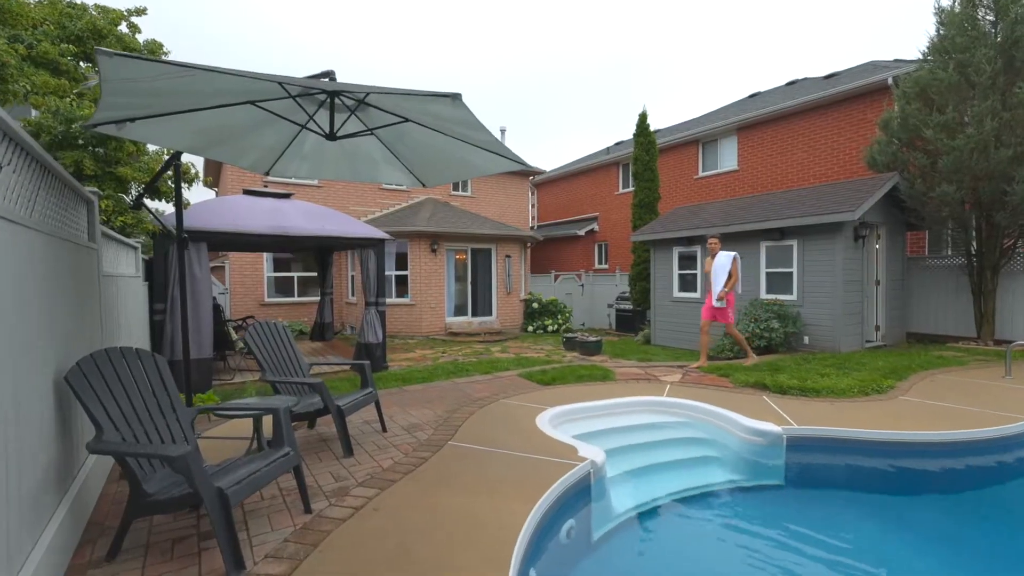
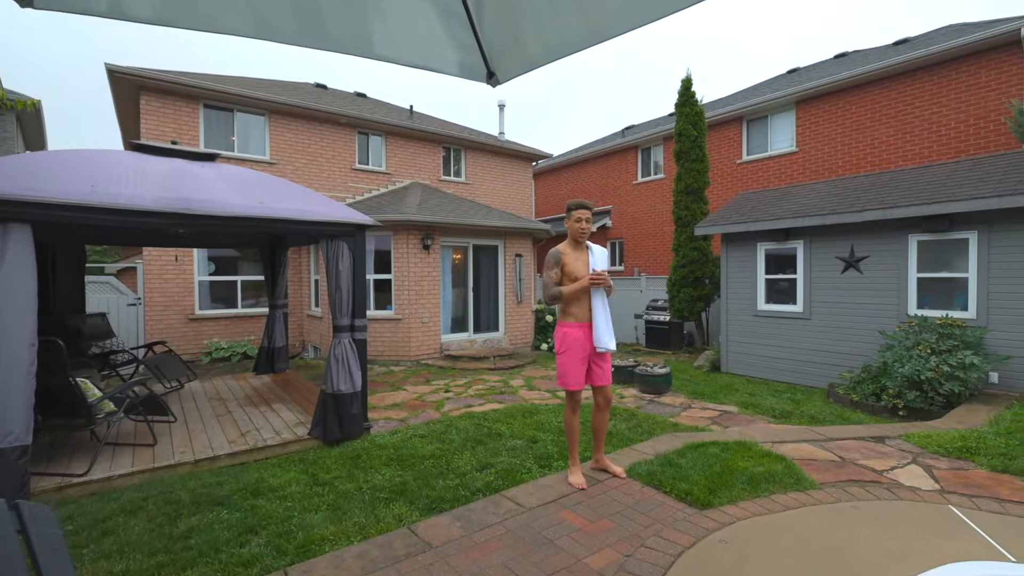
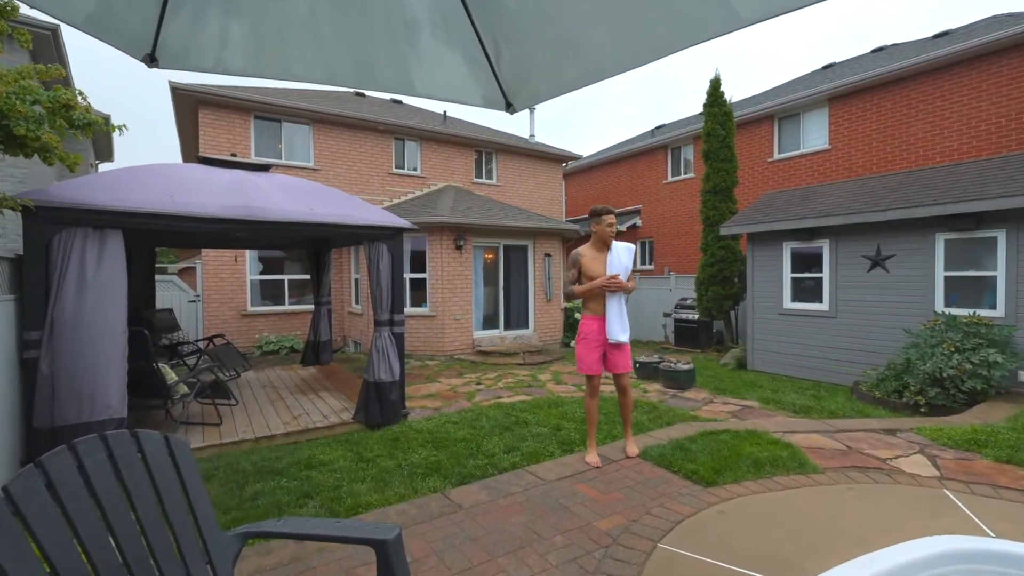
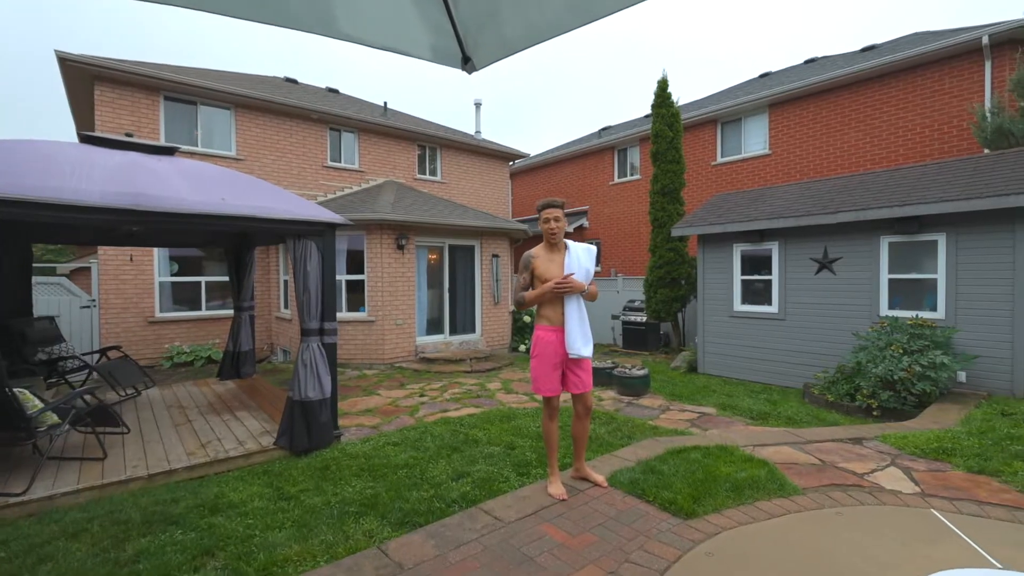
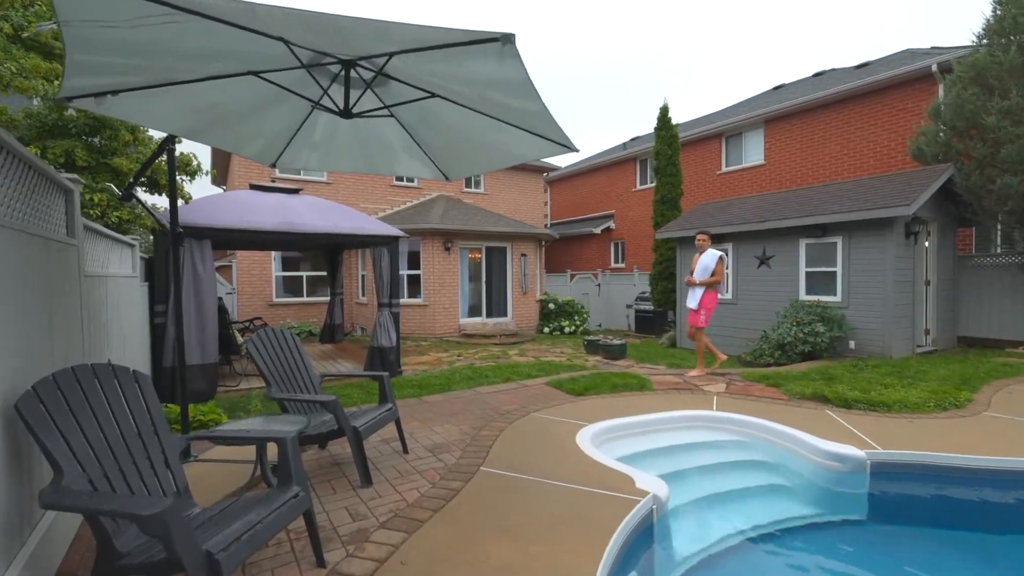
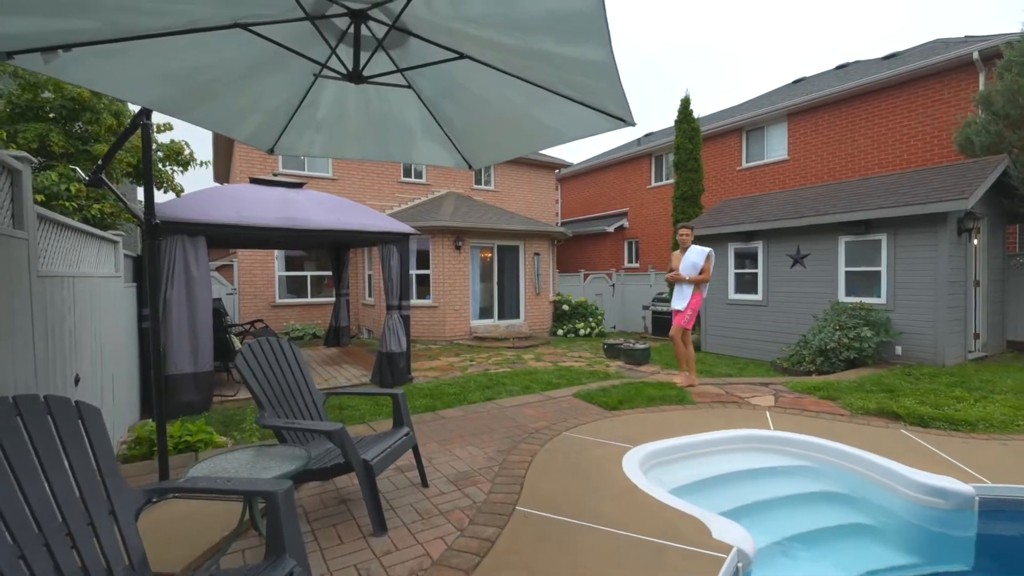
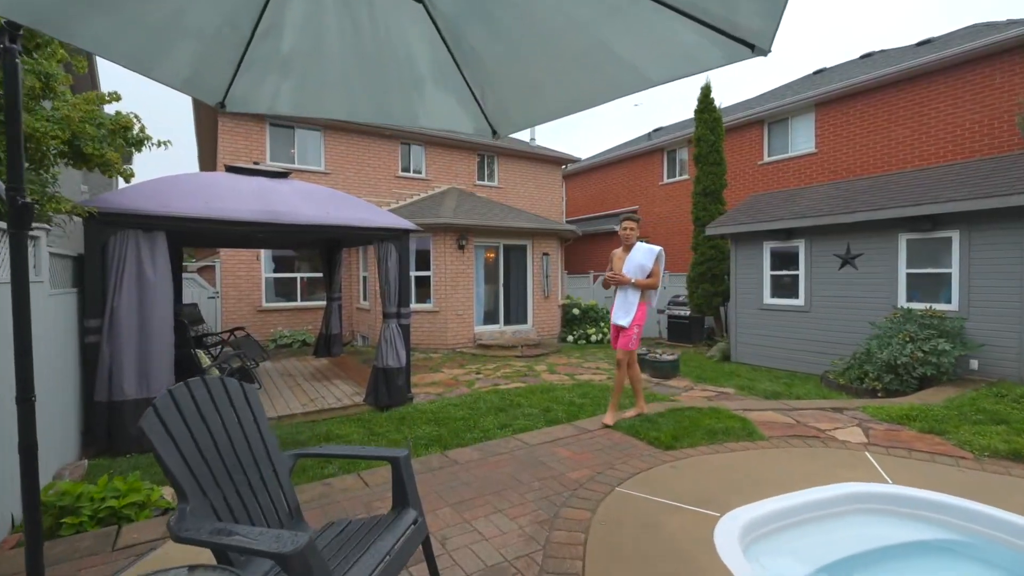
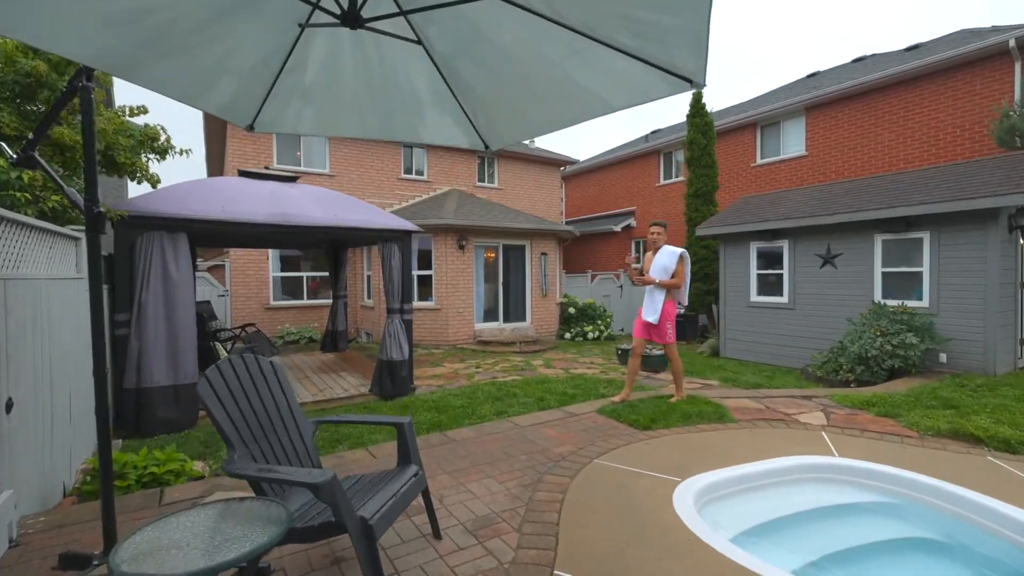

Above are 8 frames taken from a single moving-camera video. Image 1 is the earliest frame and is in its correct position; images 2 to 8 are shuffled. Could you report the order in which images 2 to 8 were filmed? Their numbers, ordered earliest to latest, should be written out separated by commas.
5, 6, 8, 7, 3, 2, 4
